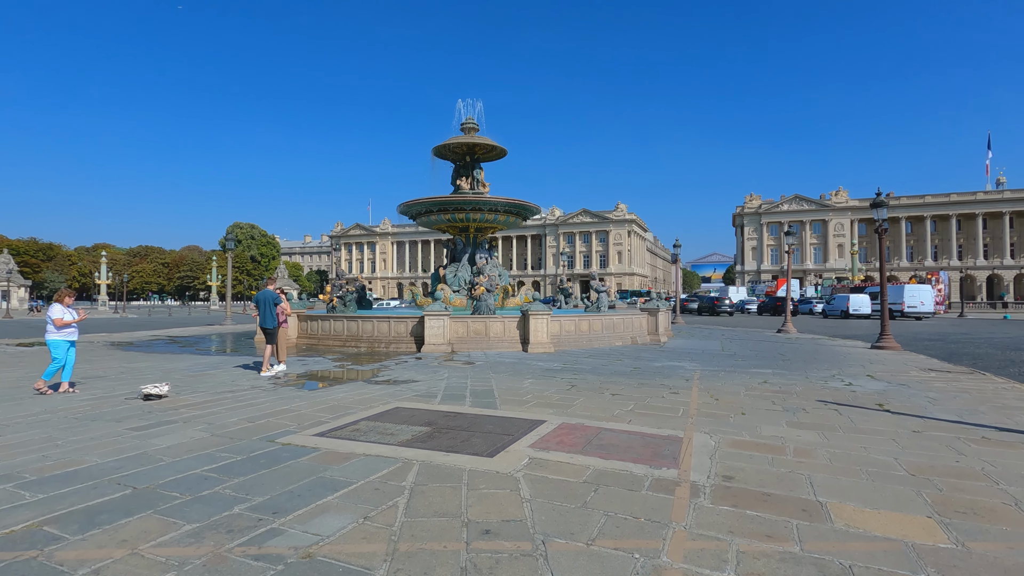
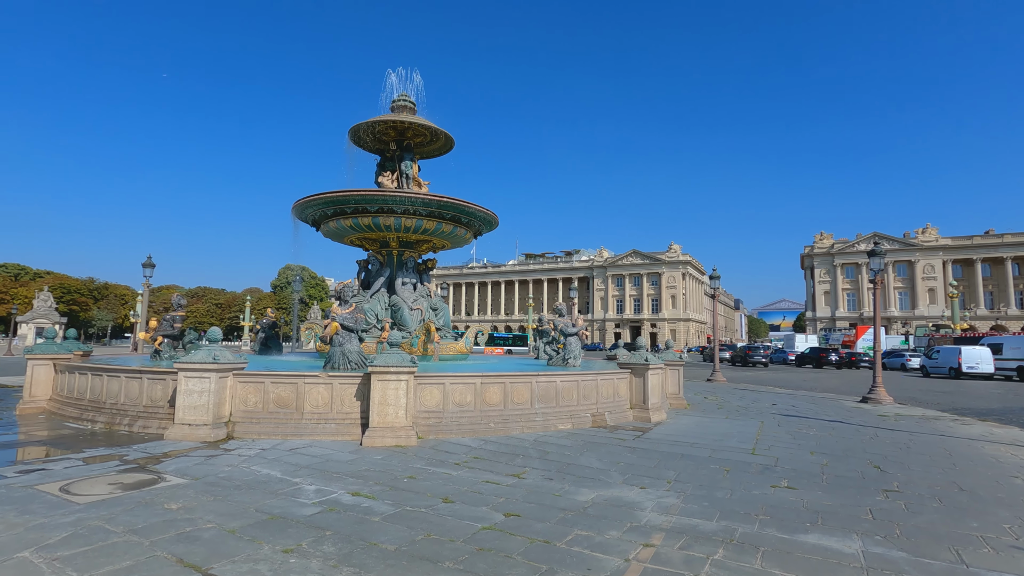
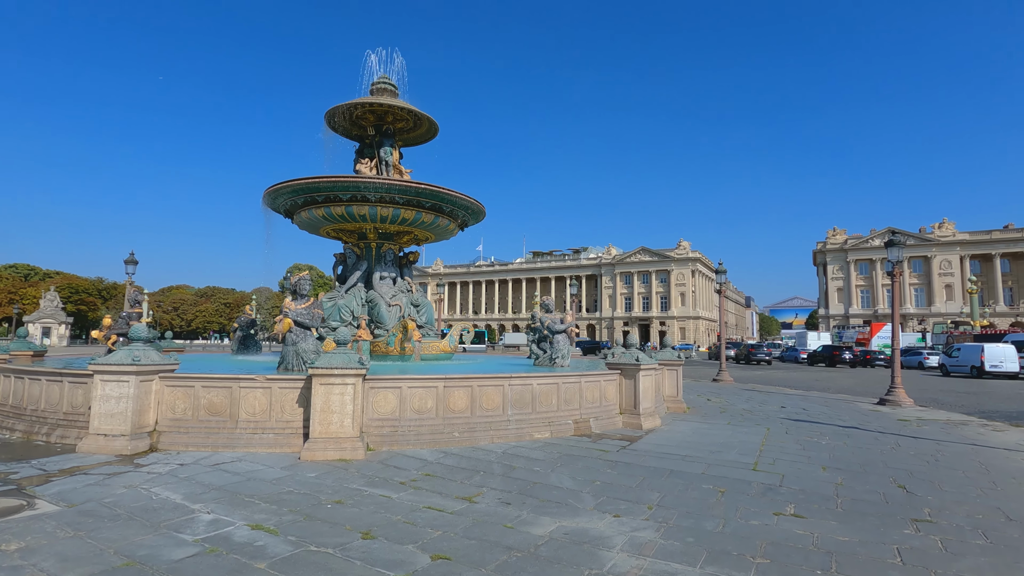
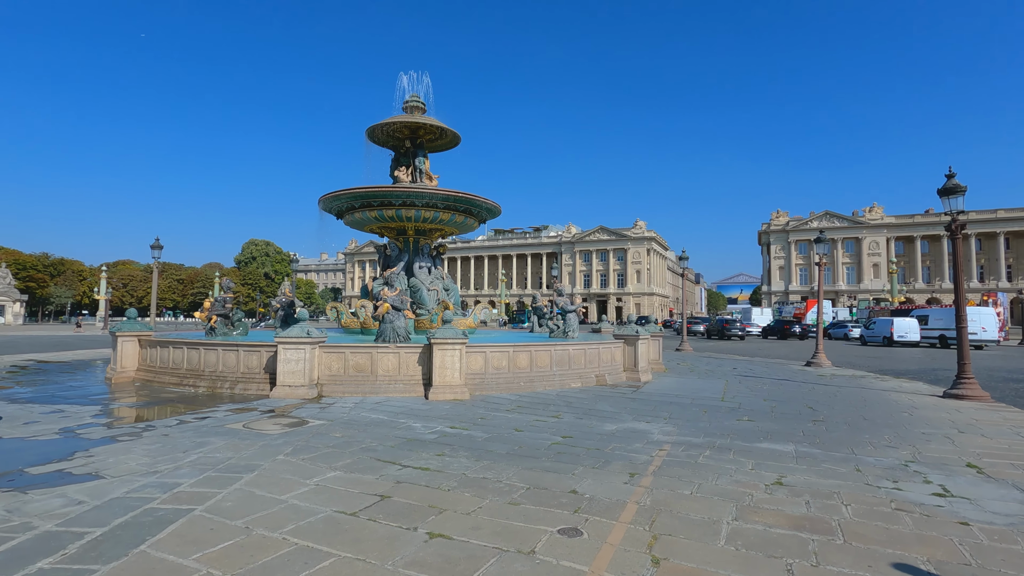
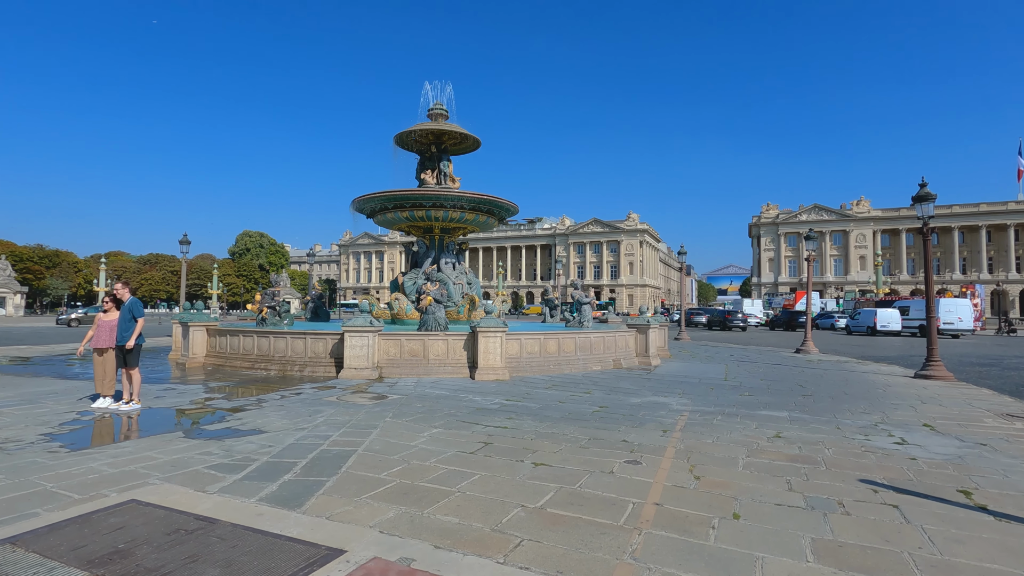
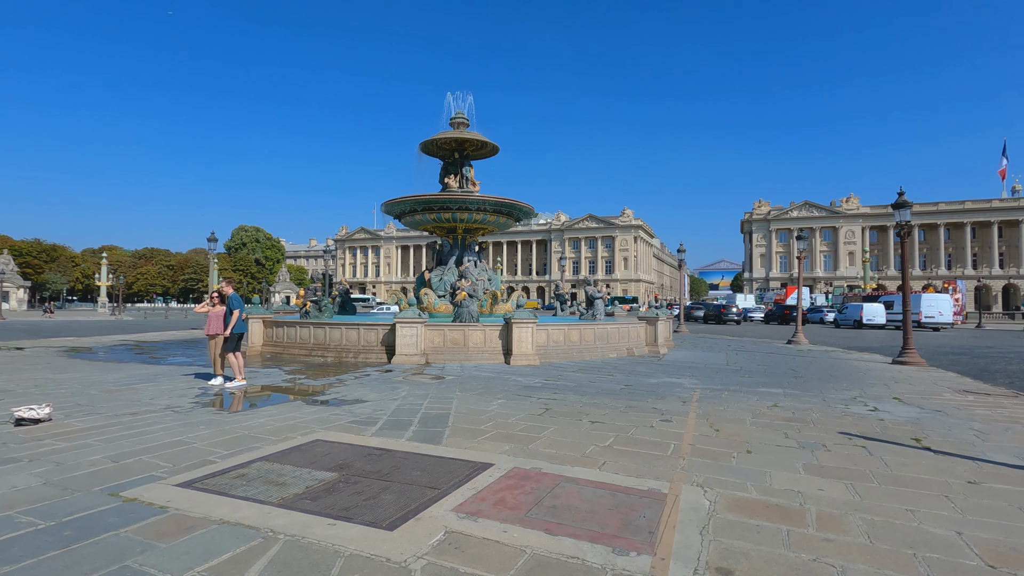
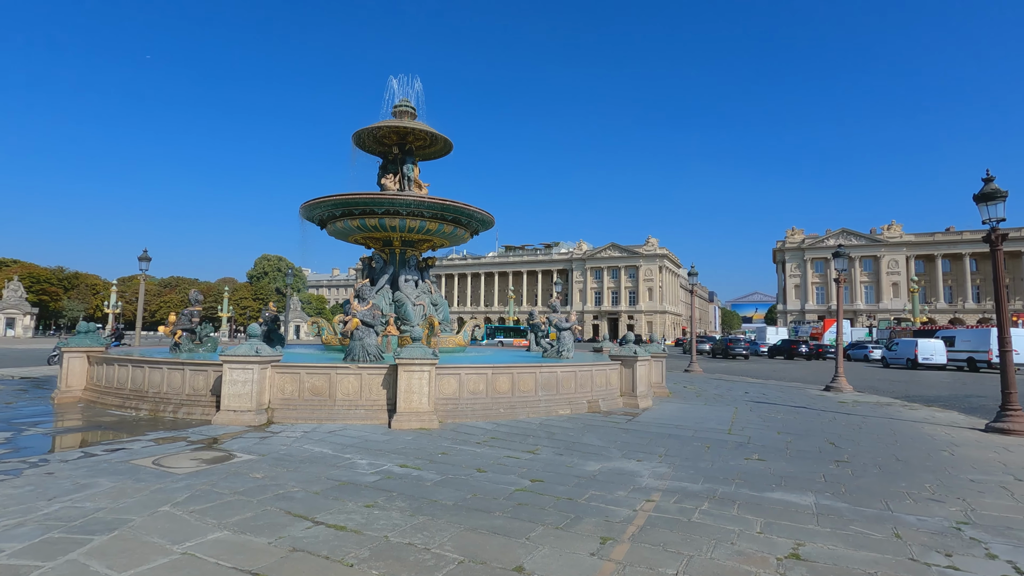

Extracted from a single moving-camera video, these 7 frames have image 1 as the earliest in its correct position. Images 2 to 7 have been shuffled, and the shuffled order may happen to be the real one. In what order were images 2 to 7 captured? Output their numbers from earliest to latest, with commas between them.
6, 5, 4, 7, 2, 3
